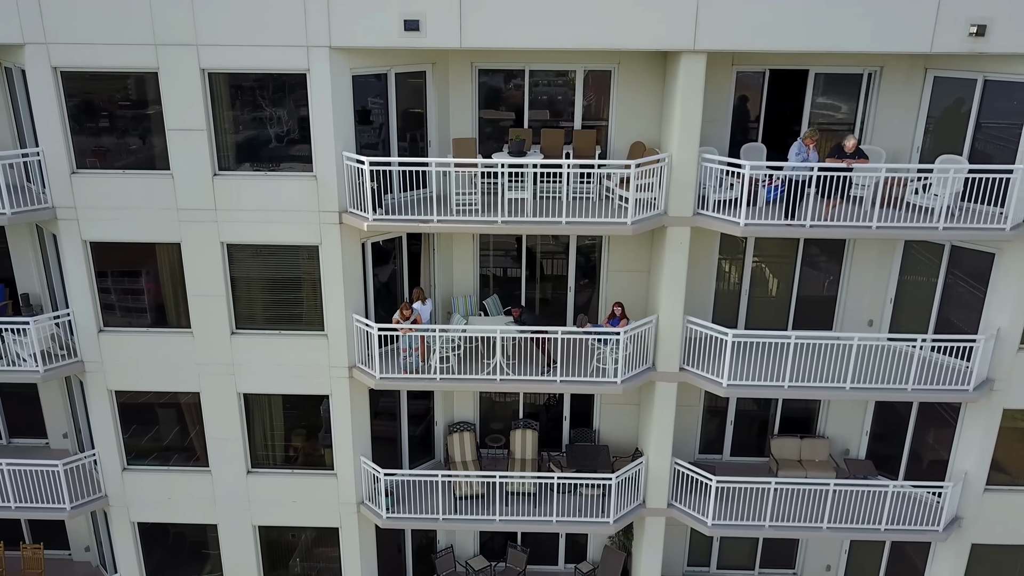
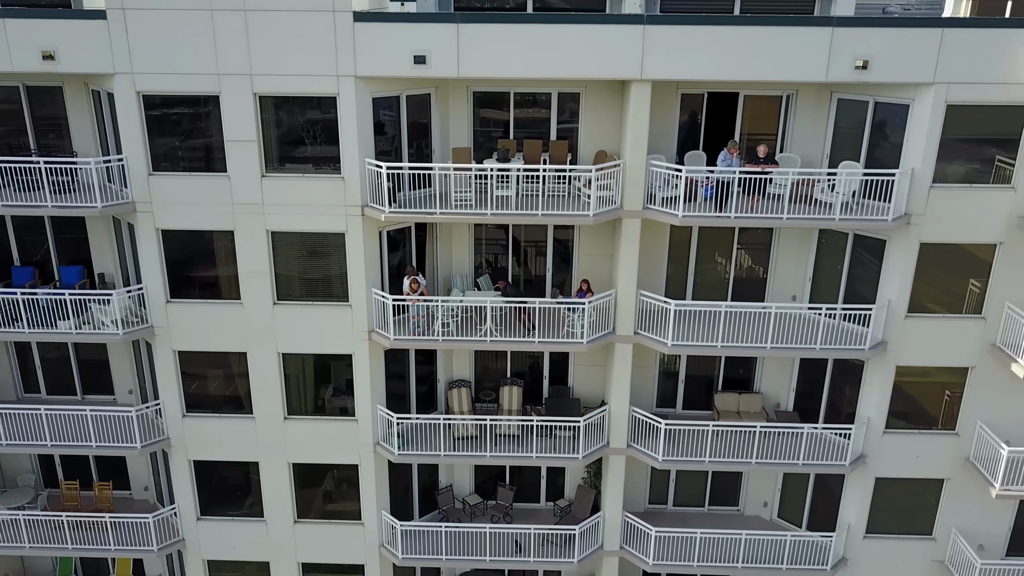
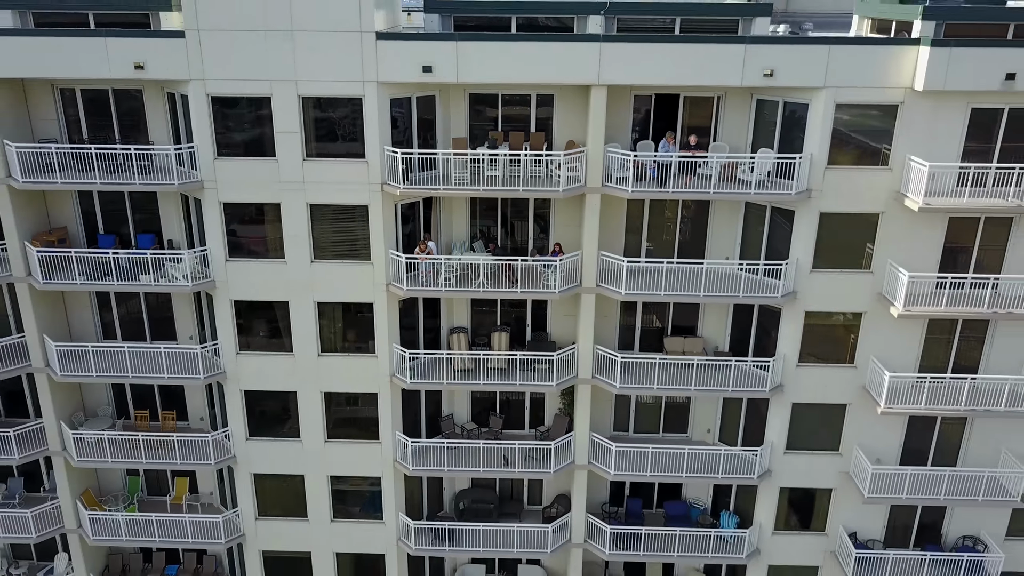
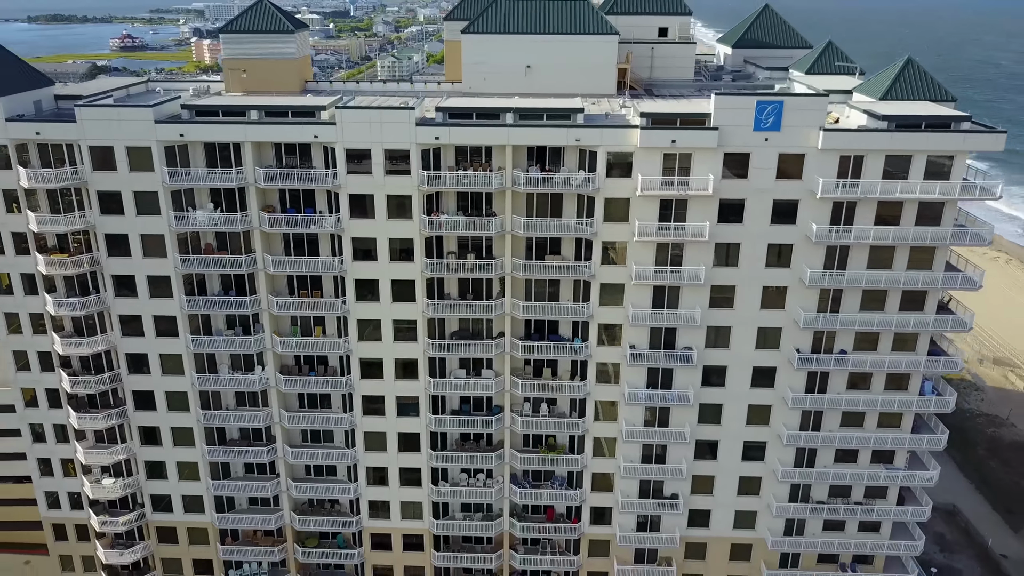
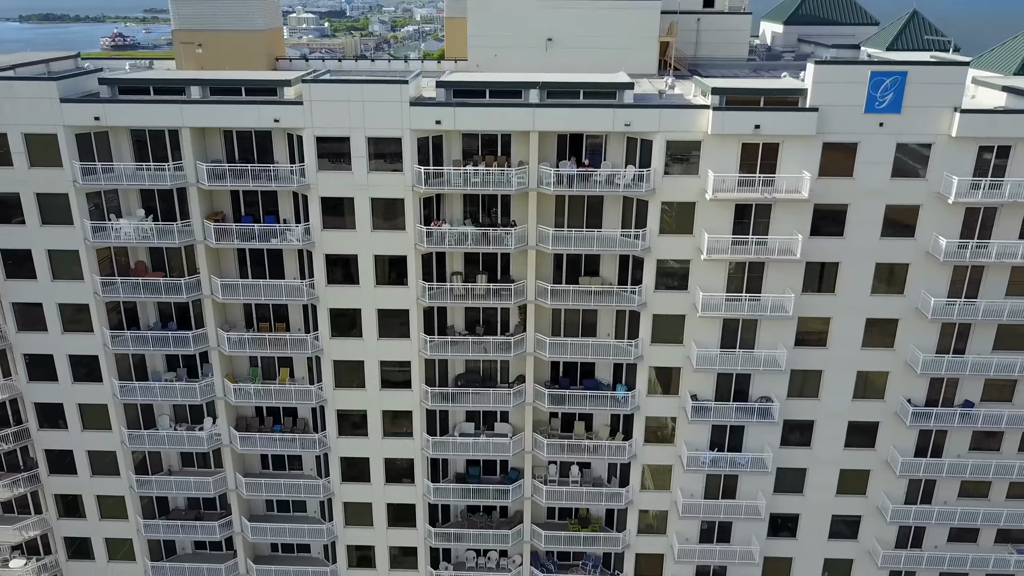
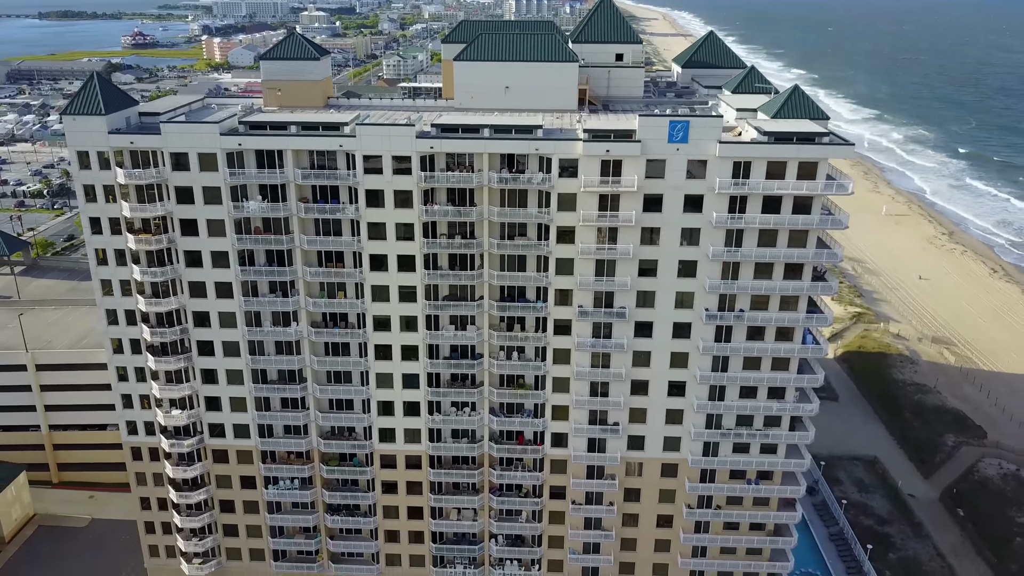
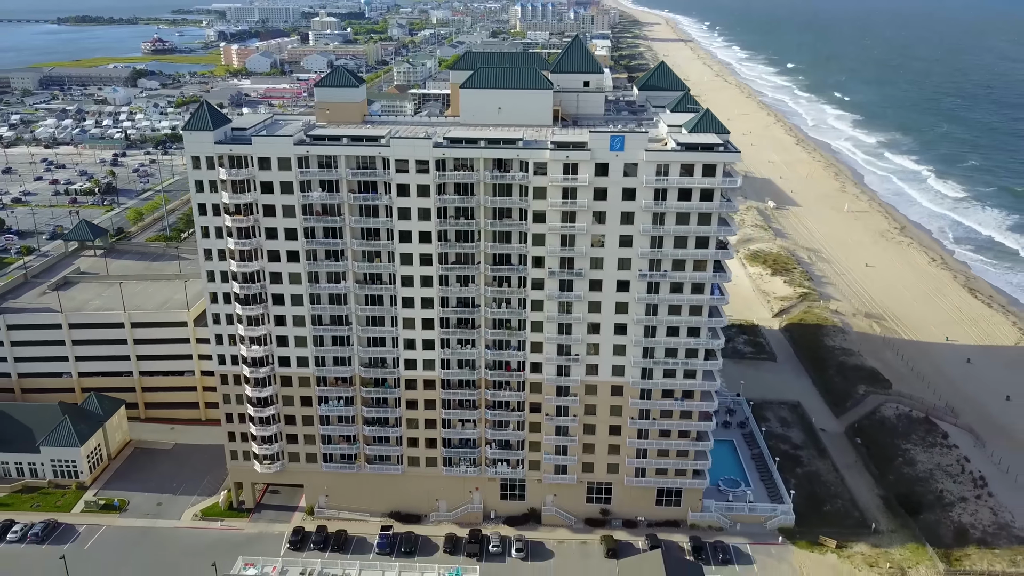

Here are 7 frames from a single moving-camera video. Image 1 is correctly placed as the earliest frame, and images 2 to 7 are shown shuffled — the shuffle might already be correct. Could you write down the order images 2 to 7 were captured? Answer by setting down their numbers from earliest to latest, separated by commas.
2, 3, 5, 4, 6, 7
